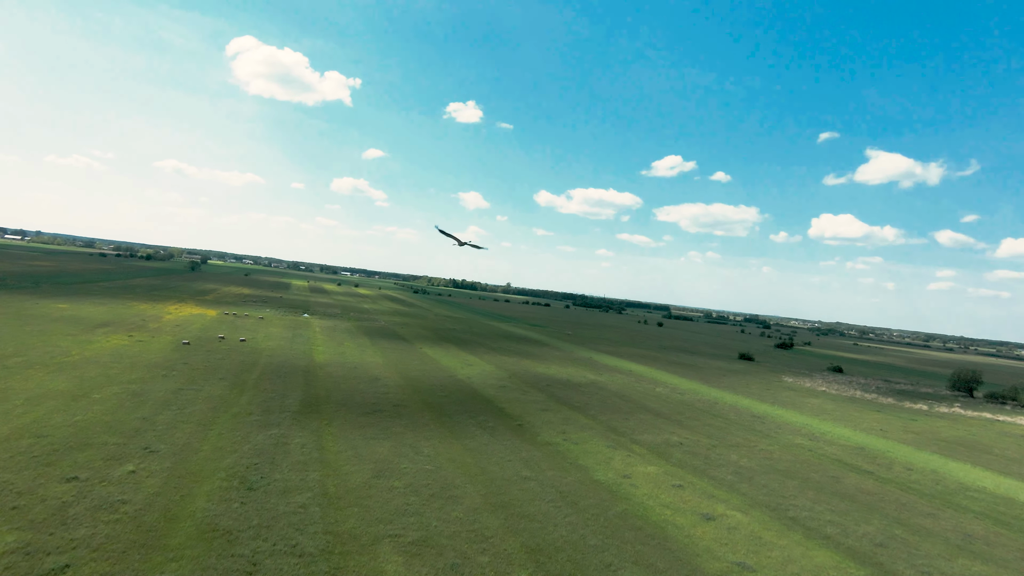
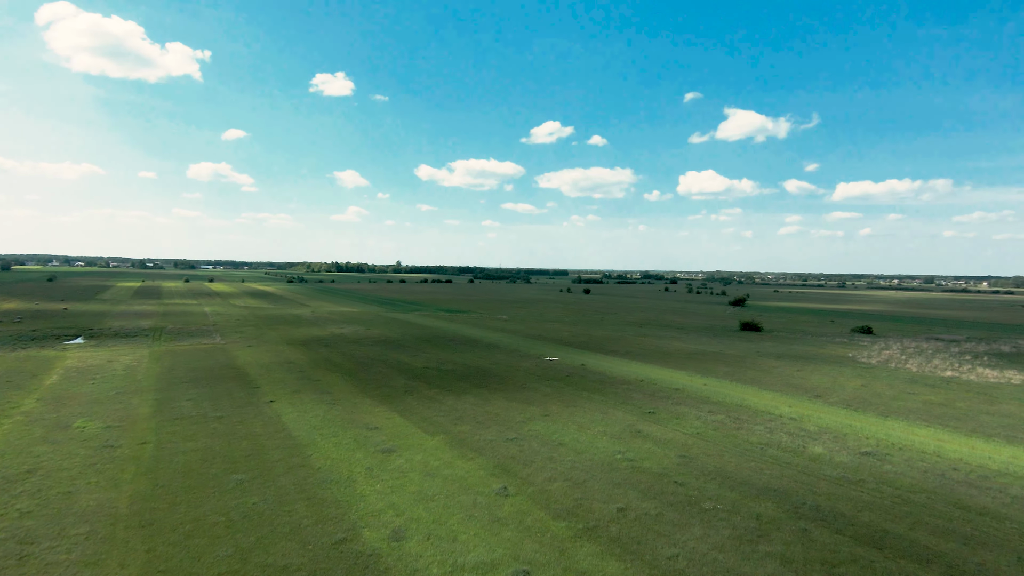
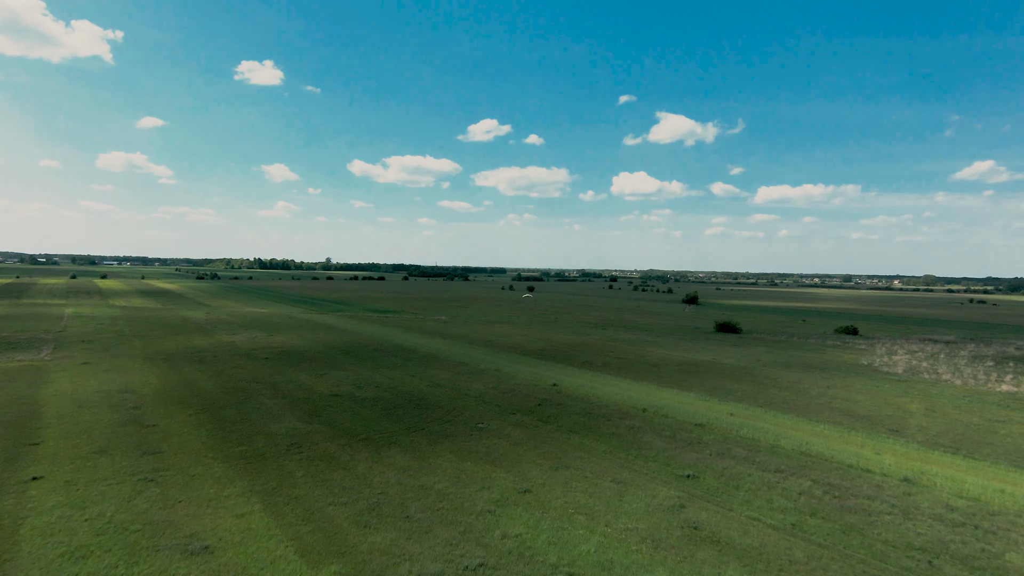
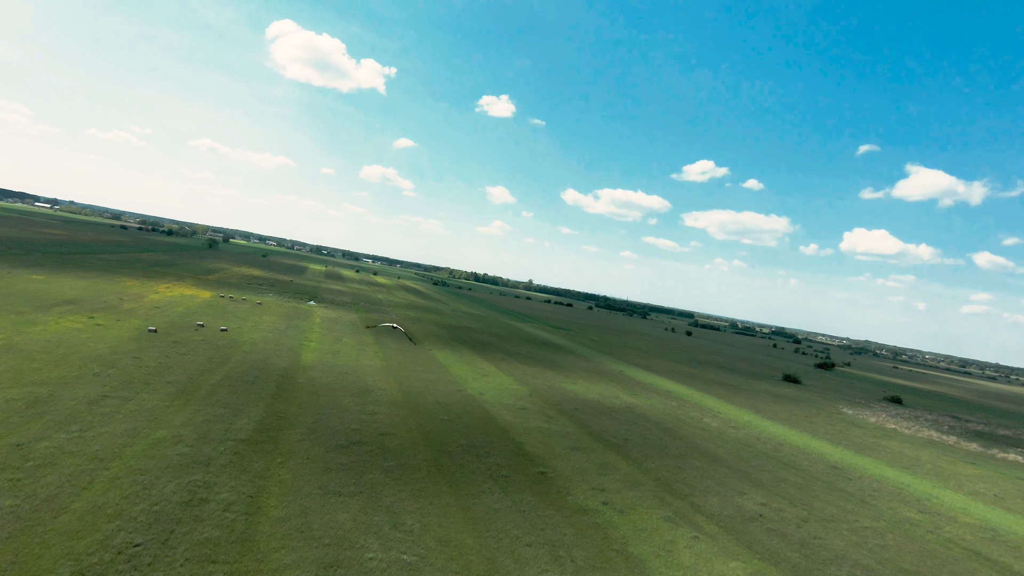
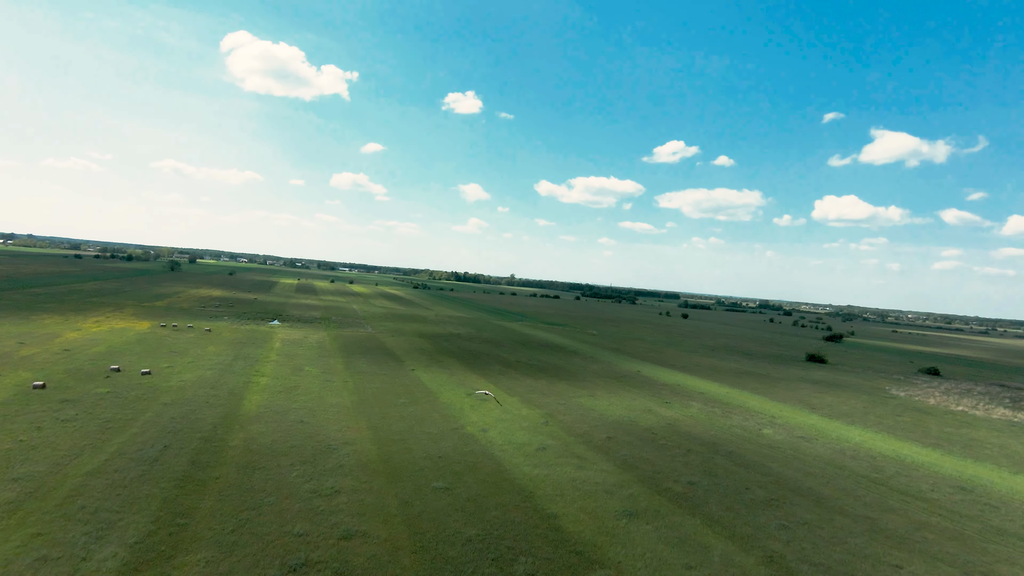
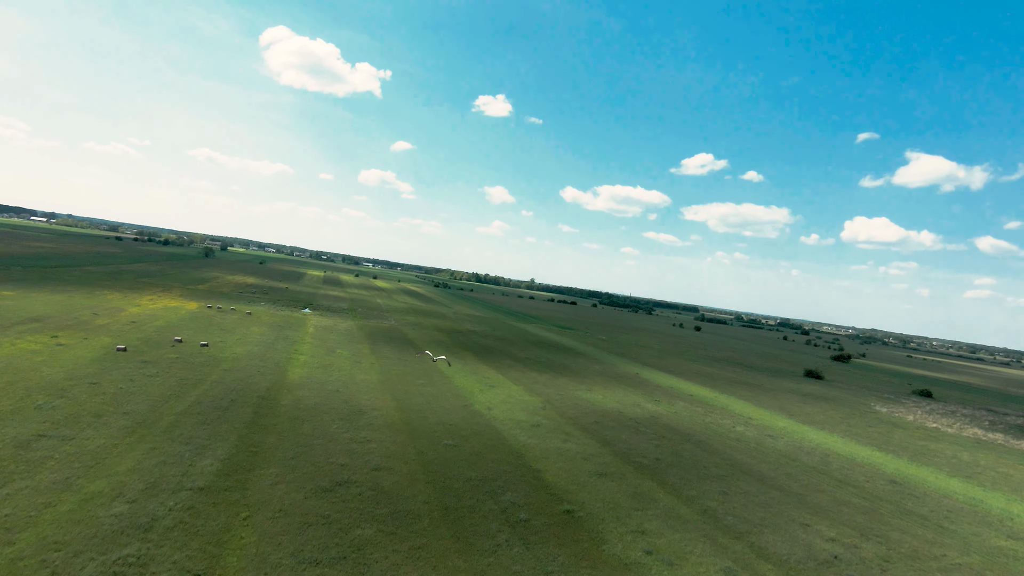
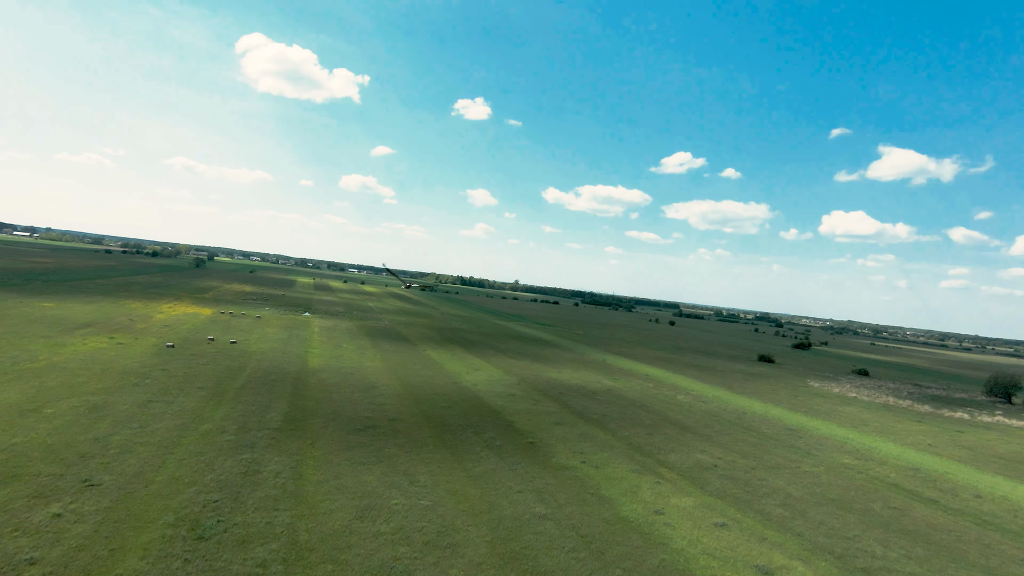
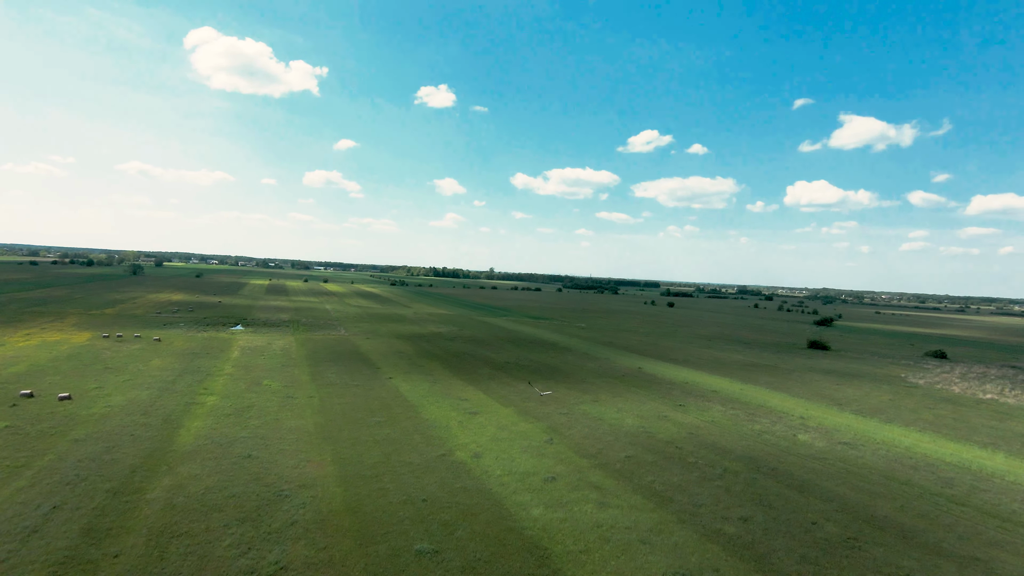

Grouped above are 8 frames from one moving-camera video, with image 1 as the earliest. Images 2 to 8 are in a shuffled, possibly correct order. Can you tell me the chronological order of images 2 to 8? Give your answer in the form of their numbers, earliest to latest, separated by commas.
7, 4, 6, 5, 8, 2, 3
